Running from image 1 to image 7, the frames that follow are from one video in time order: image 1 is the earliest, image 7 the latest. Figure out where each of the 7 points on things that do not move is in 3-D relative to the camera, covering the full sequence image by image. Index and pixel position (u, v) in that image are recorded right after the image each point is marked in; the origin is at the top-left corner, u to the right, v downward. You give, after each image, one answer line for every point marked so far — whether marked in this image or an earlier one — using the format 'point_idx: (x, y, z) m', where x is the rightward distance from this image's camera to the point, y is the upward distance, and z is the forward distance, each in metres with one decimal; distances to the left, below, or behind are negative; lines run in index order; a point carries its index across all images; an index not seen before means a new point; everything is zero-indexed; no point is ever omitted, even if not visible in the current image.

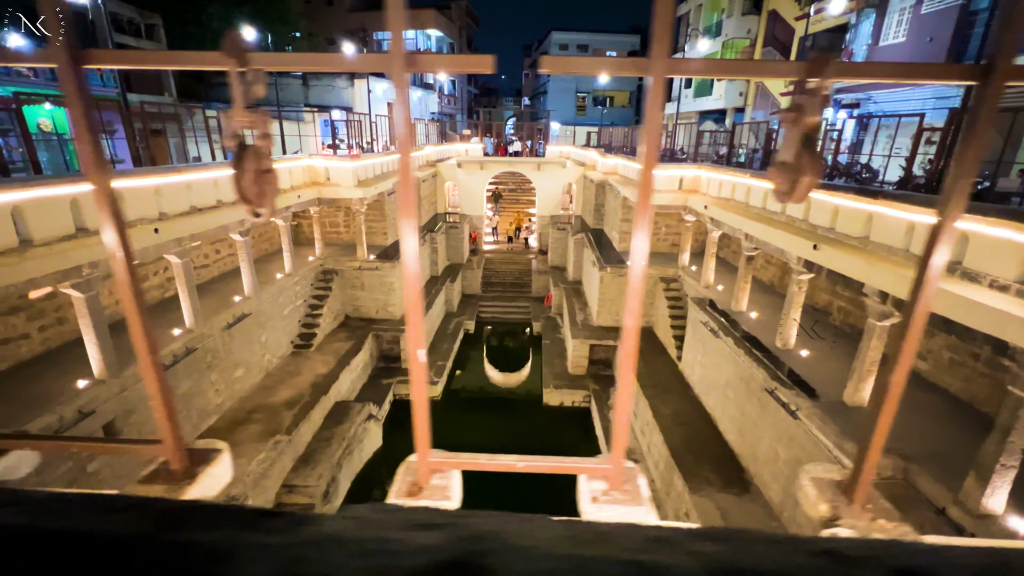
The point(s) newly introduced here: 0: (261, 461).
0: (-4.3, -3.0, +7.7) m
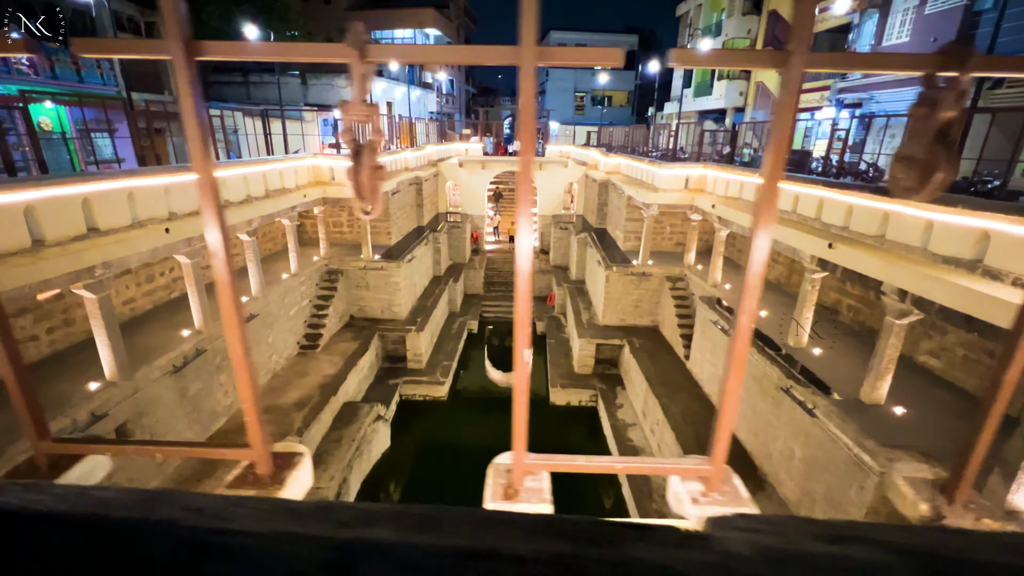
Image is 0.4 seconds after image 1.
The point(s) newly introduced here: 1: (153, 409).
0: (-4.1, -3.0, +7.7) m
1: (-5.6, -1.9, +7.0) m
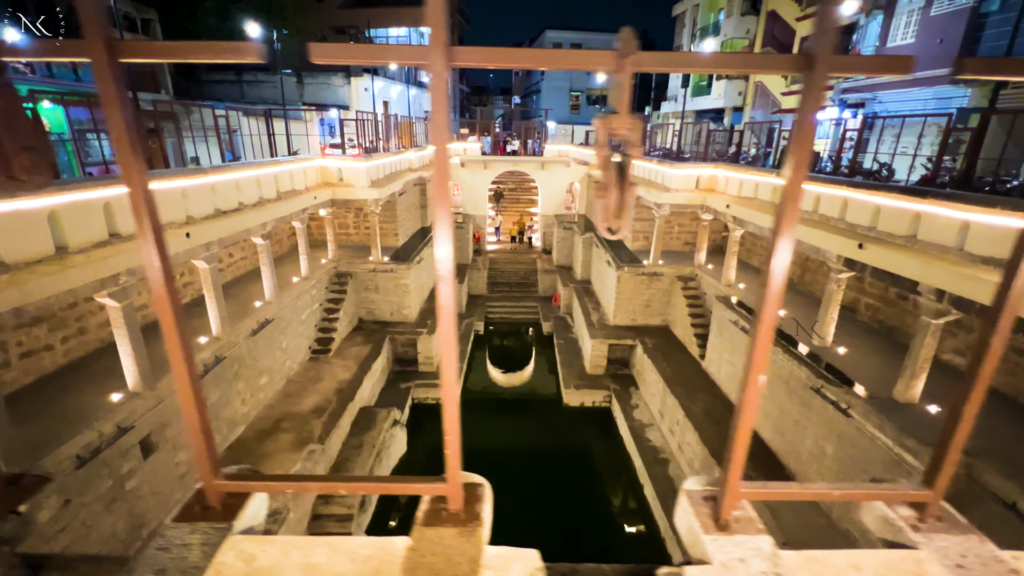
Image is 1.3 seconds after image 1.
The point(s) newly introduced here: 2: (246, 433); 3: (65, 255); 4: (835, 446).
0: (-3.6, -3.1, +7.5) m
1: (-5.1, -2.0, +6.8) m
2: (-5.0, -2.7, +8.4) m
3: (-5.3, +0.4, +5.3) m
4: (+4.9, -2.4, +6.7) m
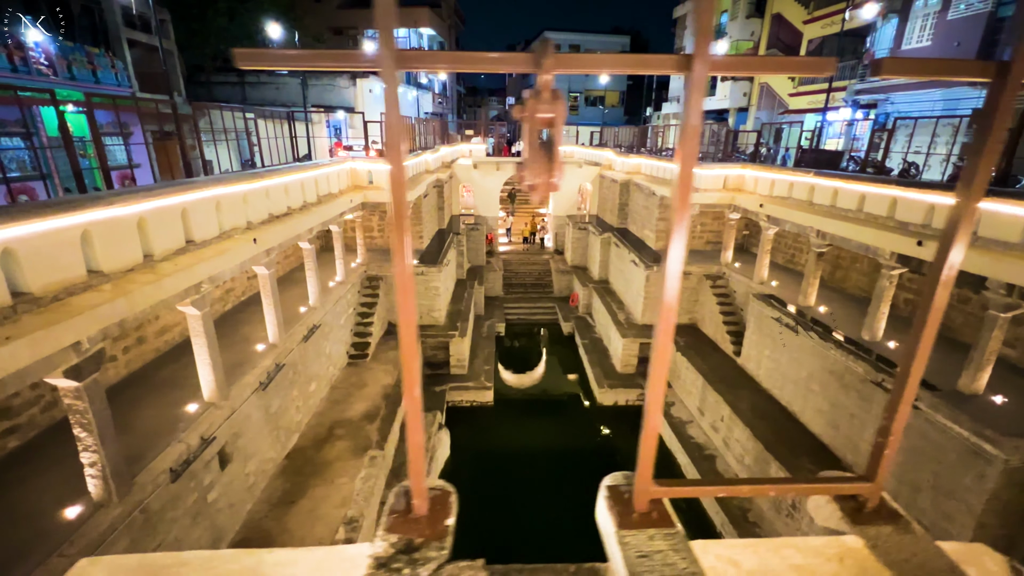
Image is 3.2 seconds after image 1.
0: (-2.4, -3.1, +7.4) m
1: (-4.0, -2.1, +6.6) m
2: (-3.9, -2.8, +8.3) m
3: (-4.2, +0.3, +5.2) m
4: (+6.0, -2.3, +6.9) m
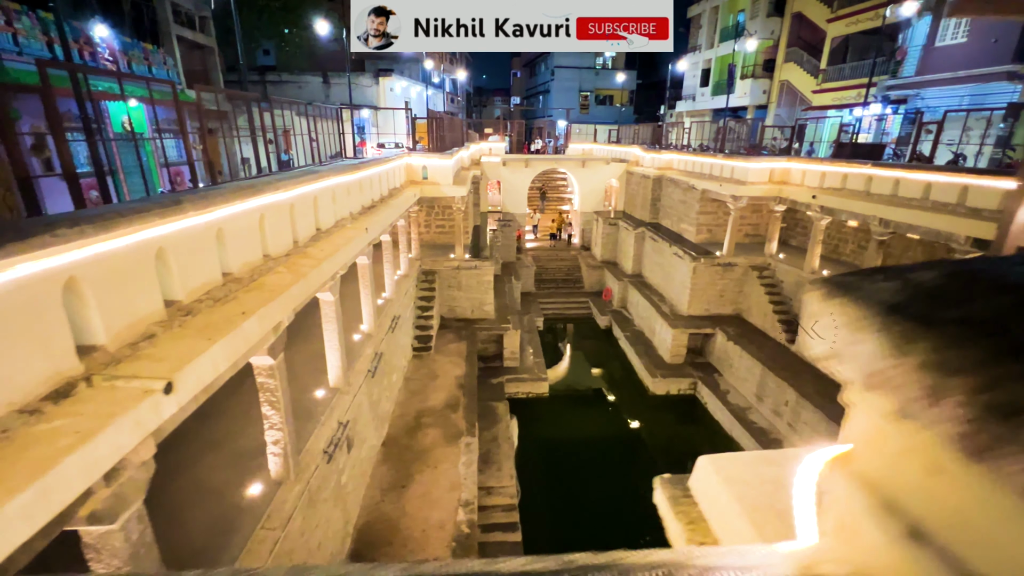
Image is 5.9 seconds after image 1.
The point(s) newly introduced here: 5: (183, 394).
0: (-0.8, -3.0, +7.6) m
1: (-2.3, -1.9, +6.8) m
2: (-2.2, -2.6, +8.4) m
3: (-2.5, +0.5, +5.3) m
4: (+7.7, -2.0, +7.3) m
5: (-2.0, -0.6, +2.7) m
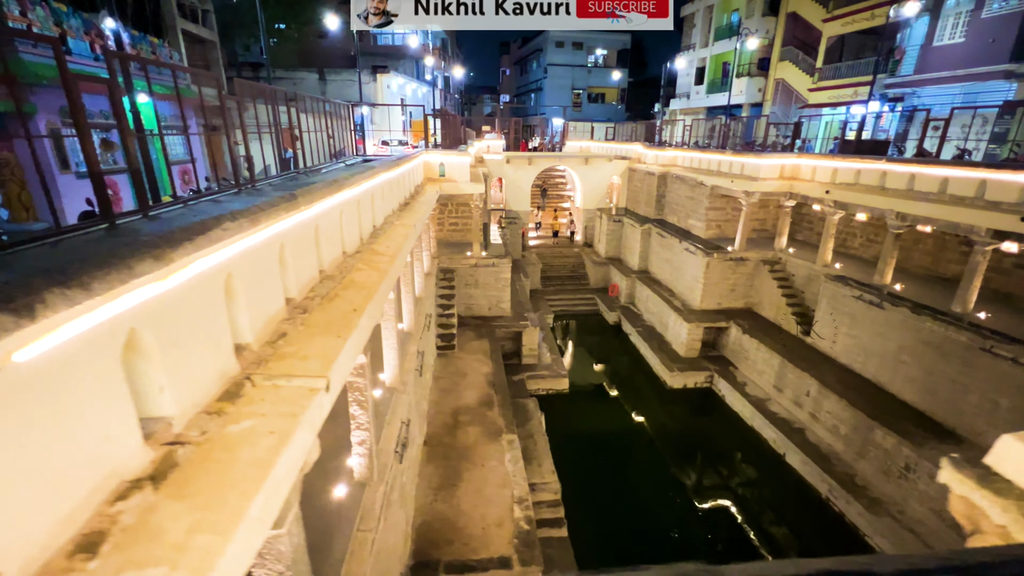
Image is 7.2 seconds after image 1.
0: (0.0, -2.9, +7.5) m
1: (-1.5, -1.9, +6.7) m
2: (-1.5, -2.6, +8.3) m
3: (-1.7, +0.5, +5.2) m
4: (+8.4, -1.9, +7.6) m
5: (-1.0, -0.6, +2.6) m
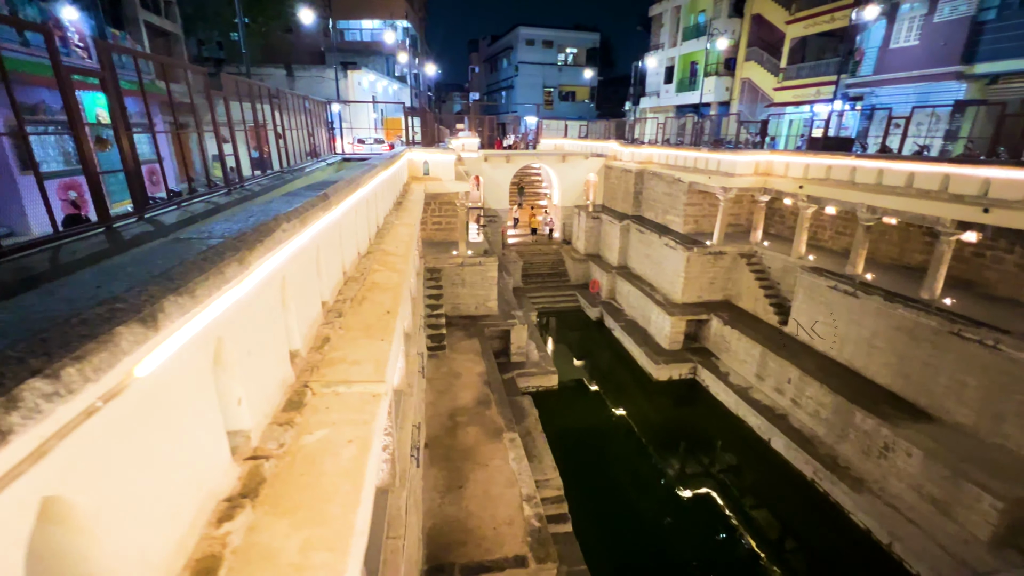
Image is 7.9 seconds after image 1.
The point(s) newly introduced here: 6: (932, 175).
0: (+0.1, -2.9, +7.5) m
1: (-1.4, -1.9, +6.6) m
2: (-1.5, -2.6, +8.2) m
3: (-1.5, +0.5, +5.1) m
4: (+8.5, -1.6, +8.1) m
5: (-0.7, -0.6, +2.5) m
6: (+8.8, +2.3, +9.4) m
